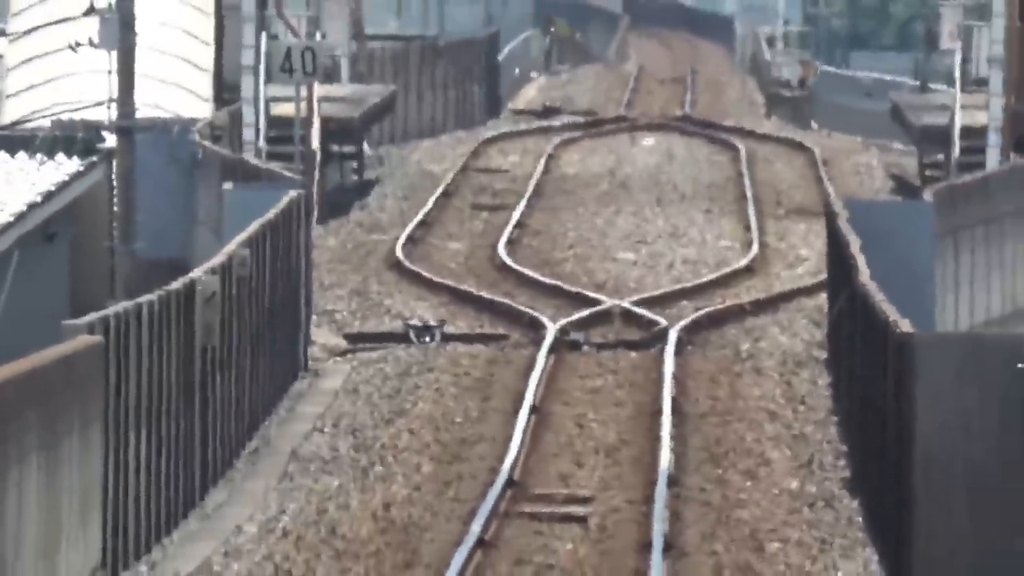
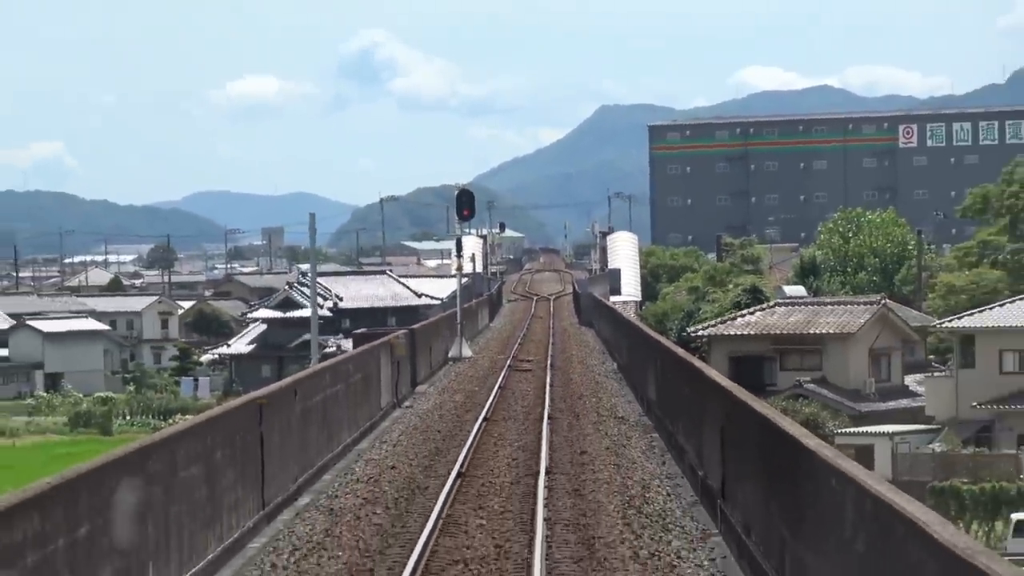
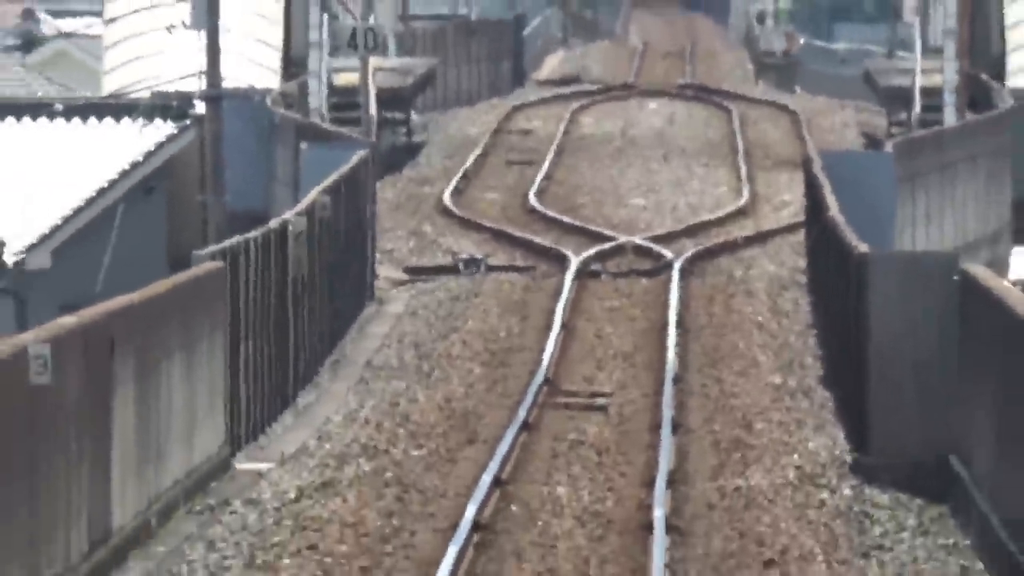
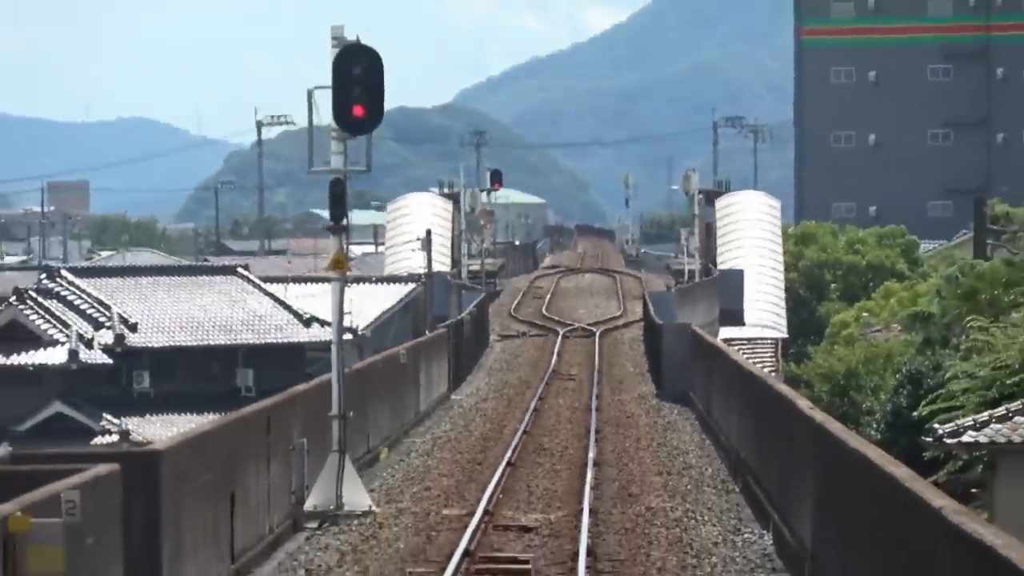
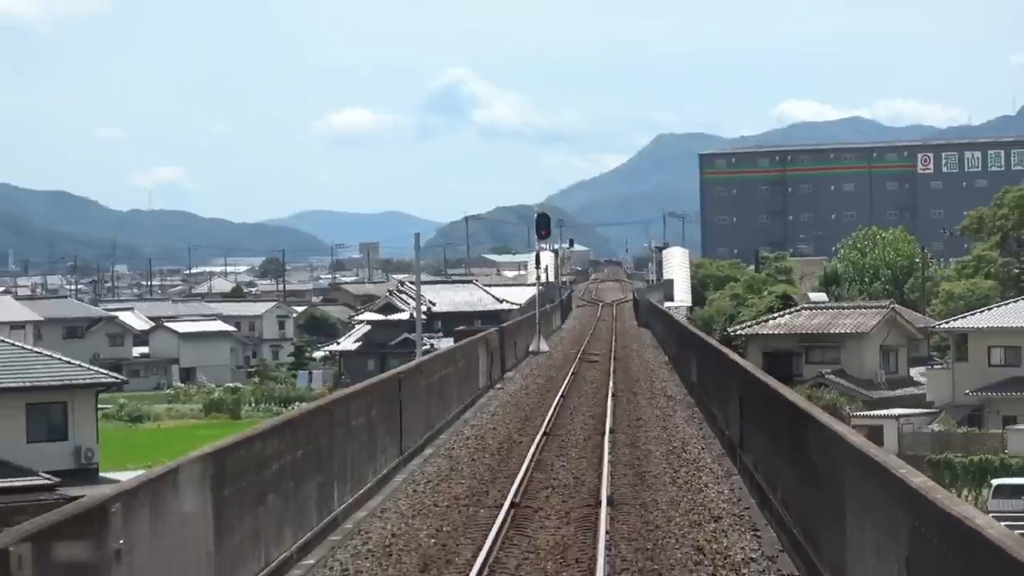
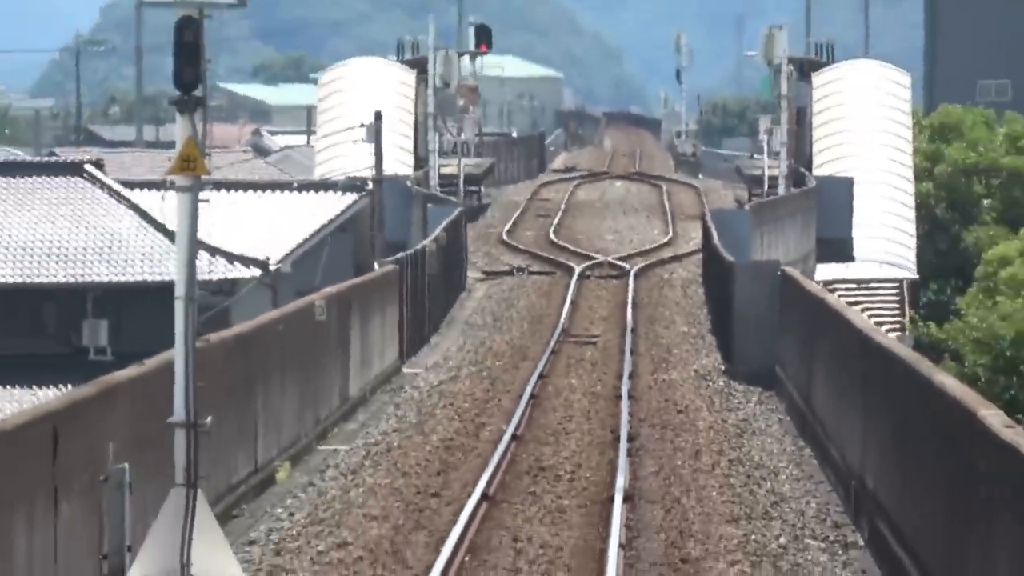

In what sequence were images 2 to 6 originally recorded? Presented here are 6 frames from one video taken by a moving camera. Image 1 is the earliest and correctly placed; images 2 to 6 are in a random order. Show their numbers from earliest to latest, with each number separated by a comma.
3, 6, 4, 2, 5
